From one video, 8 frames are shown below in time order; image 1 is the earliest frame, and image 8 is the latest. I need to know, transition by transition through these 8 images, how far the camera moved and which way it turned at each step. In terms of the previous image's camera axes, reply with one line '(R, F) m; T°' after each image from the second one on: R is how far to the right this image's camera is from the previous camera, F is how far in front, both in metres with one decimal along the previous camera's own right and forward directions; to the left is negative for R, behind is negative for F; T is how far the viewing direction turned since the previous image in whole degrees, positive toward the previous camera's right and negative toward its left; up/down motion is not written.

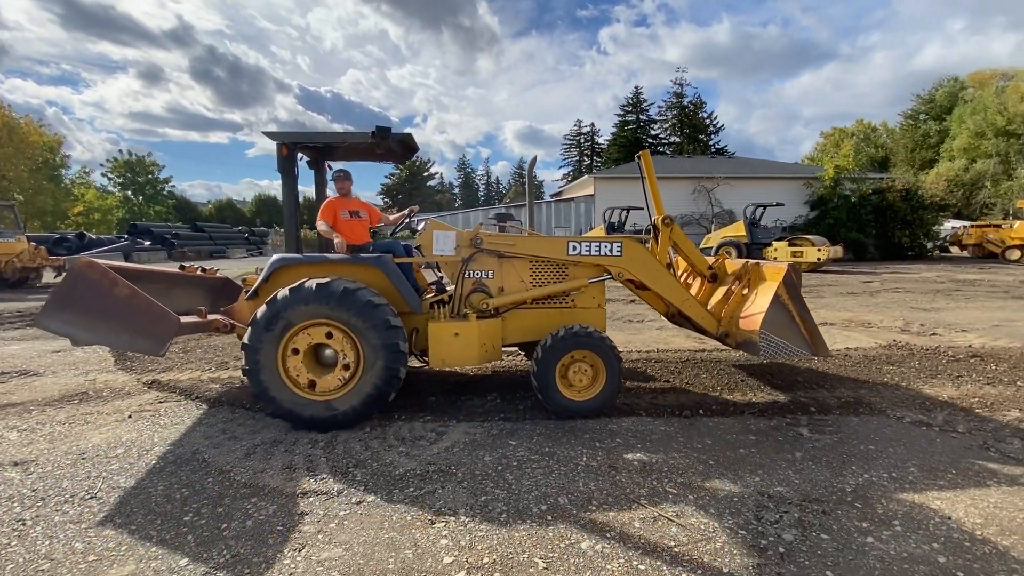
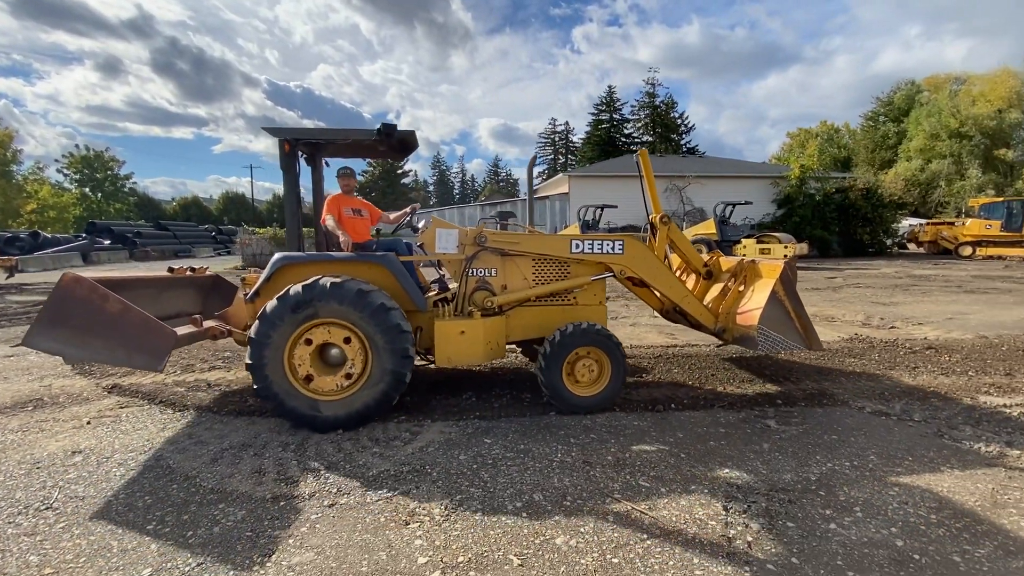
(0.0, 0.0) m; +3°
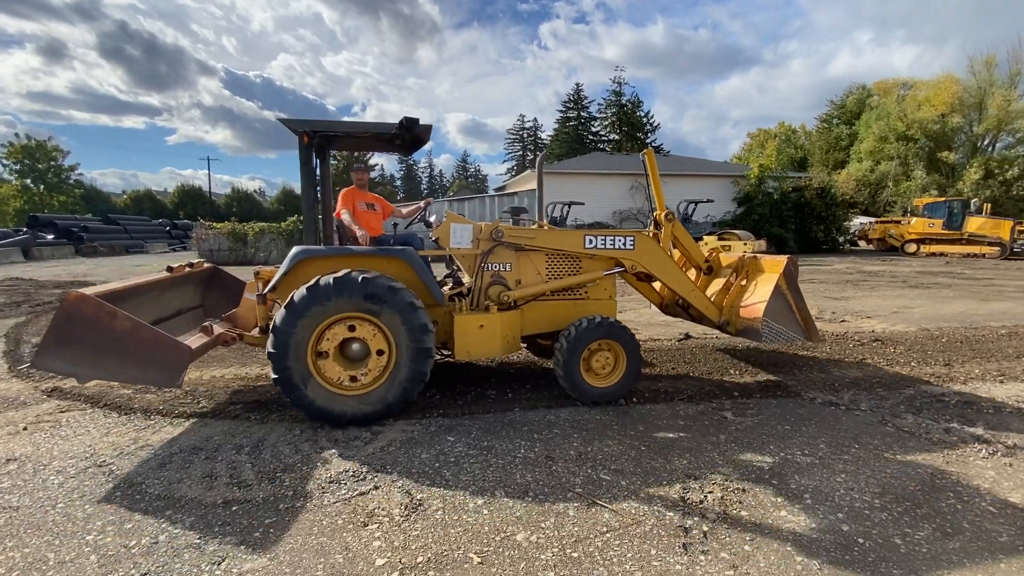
(+0.1, 0.0) m; +4°
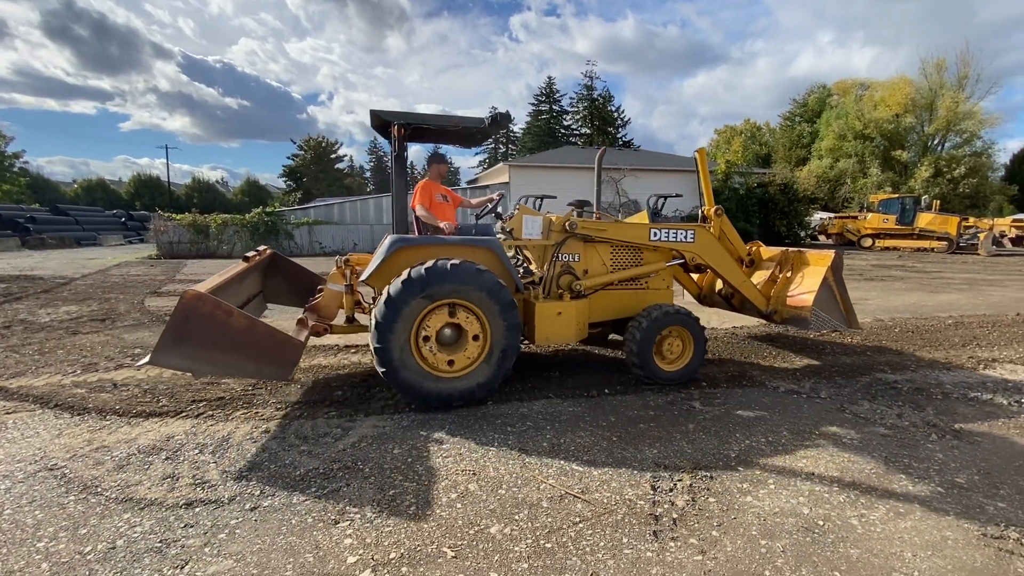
(0.0, 0.0) m; +3°
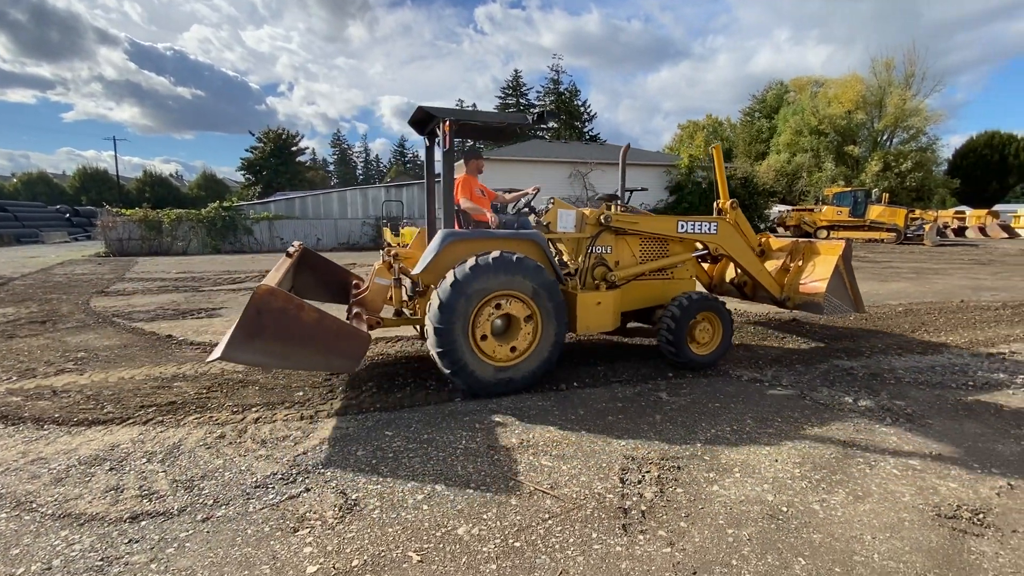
(0.0, +0.1) m; +4°
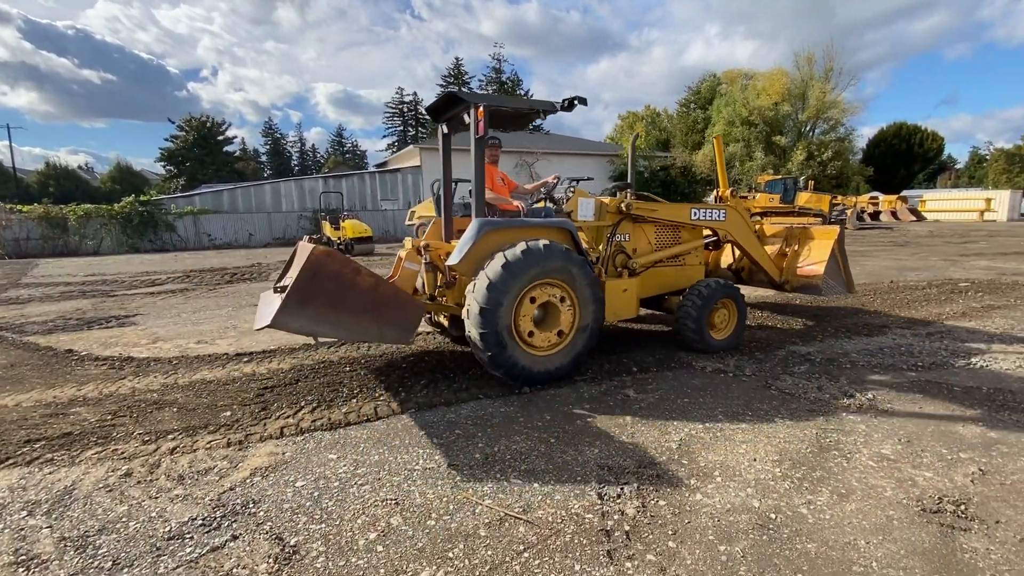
(-0.1, +0.5) m; +6°
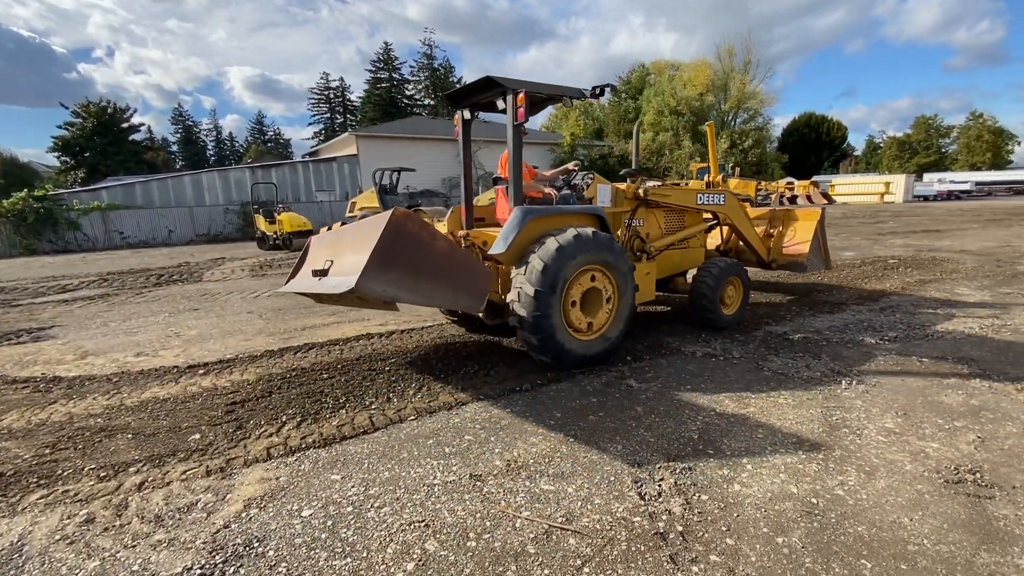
(-0.7, +0.4) m; +7°
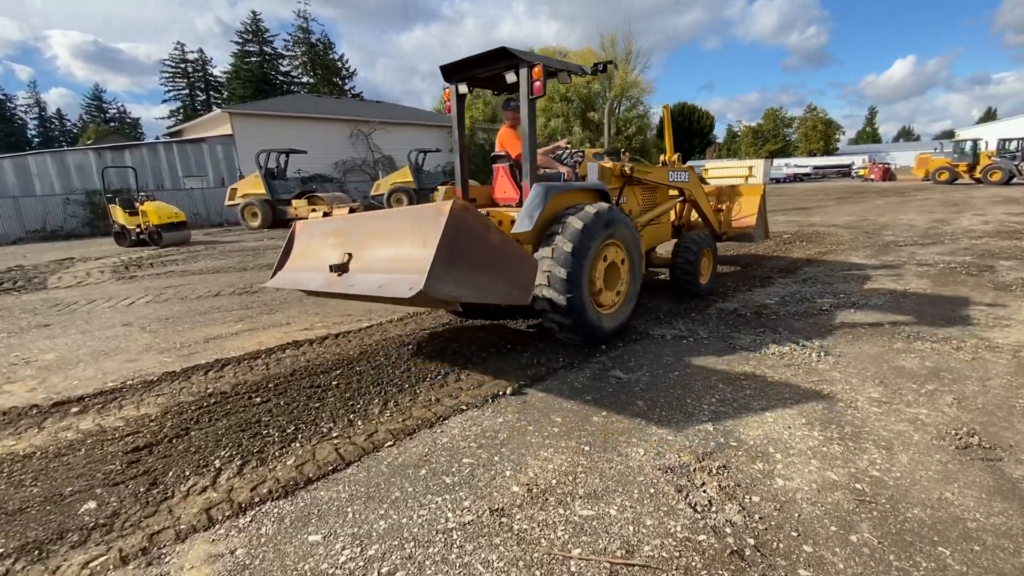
(-0.9, +0.8) m; +12°
